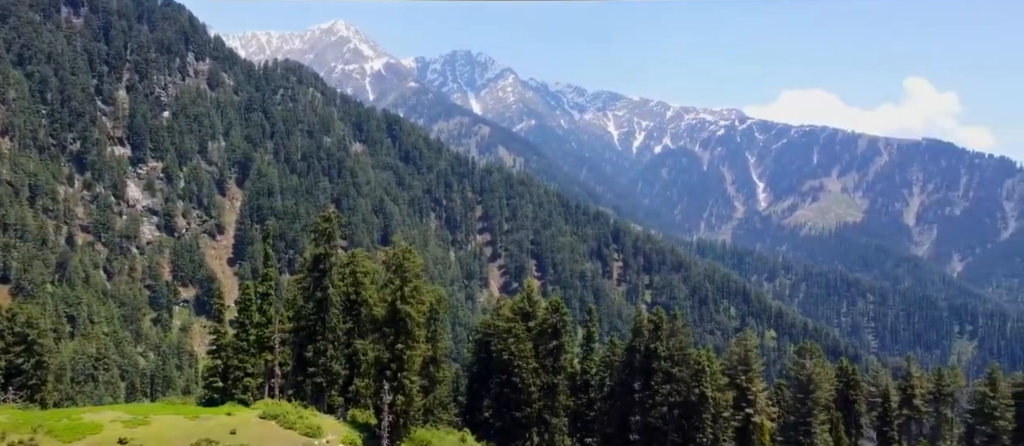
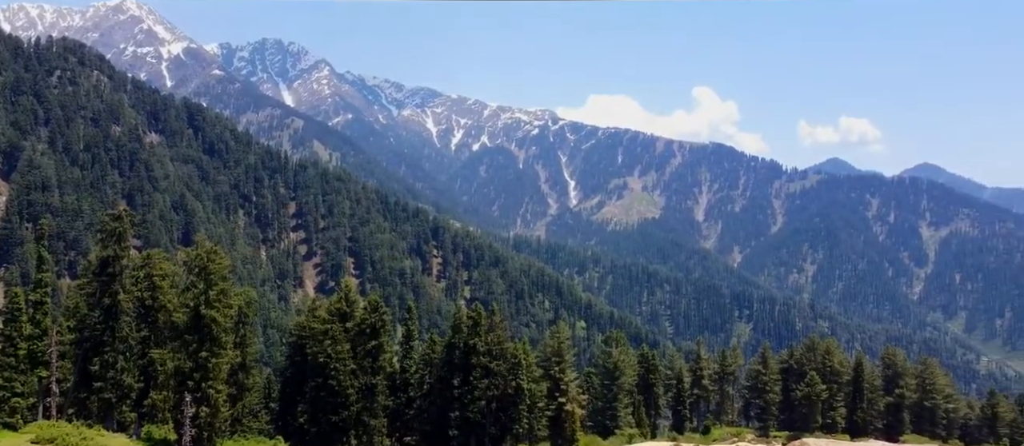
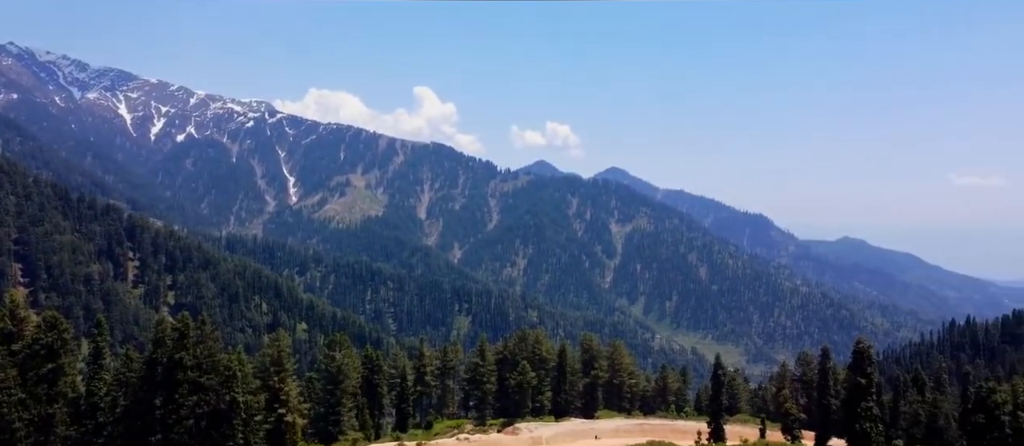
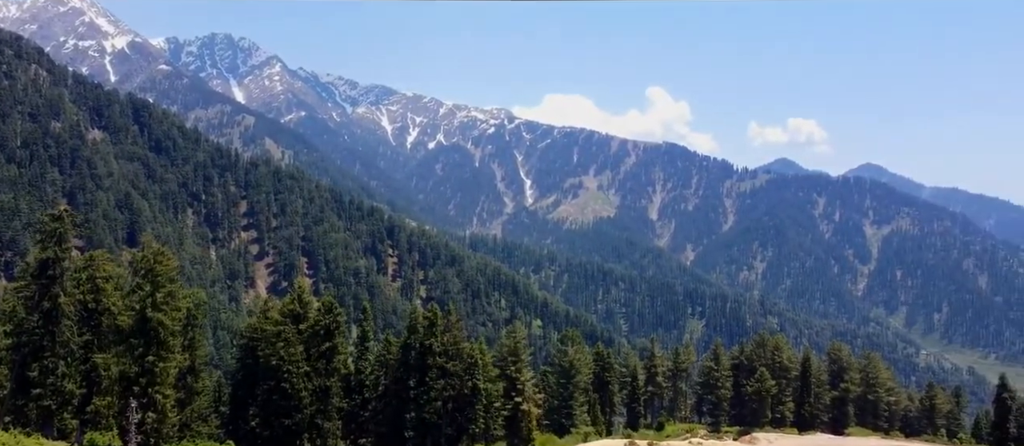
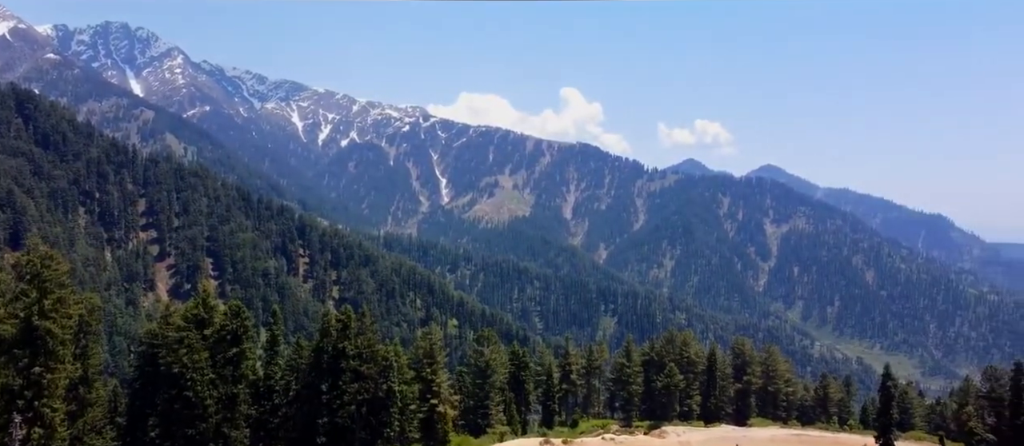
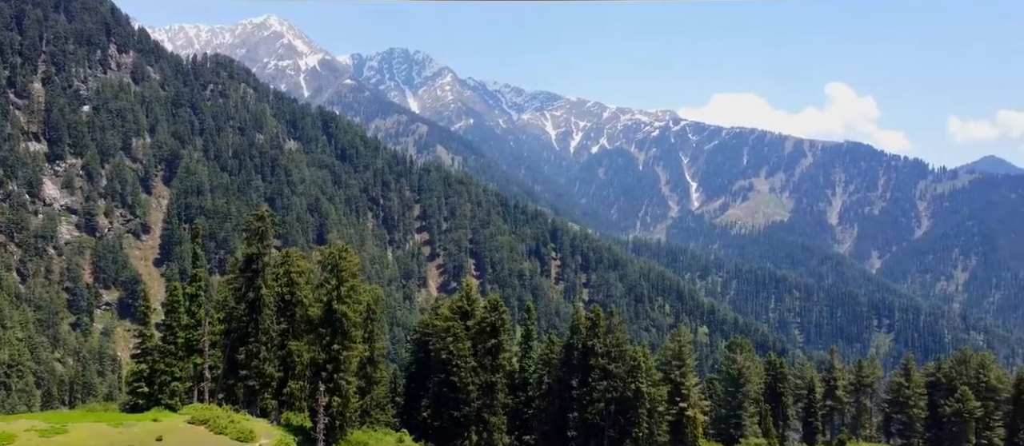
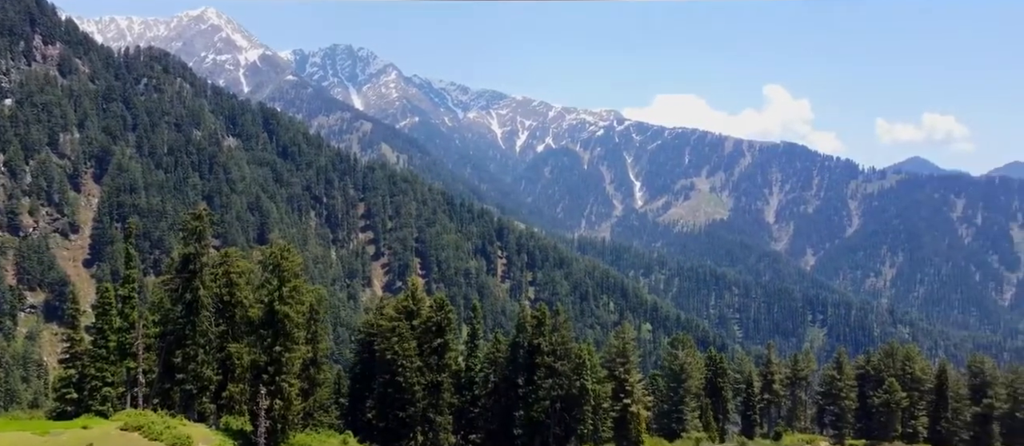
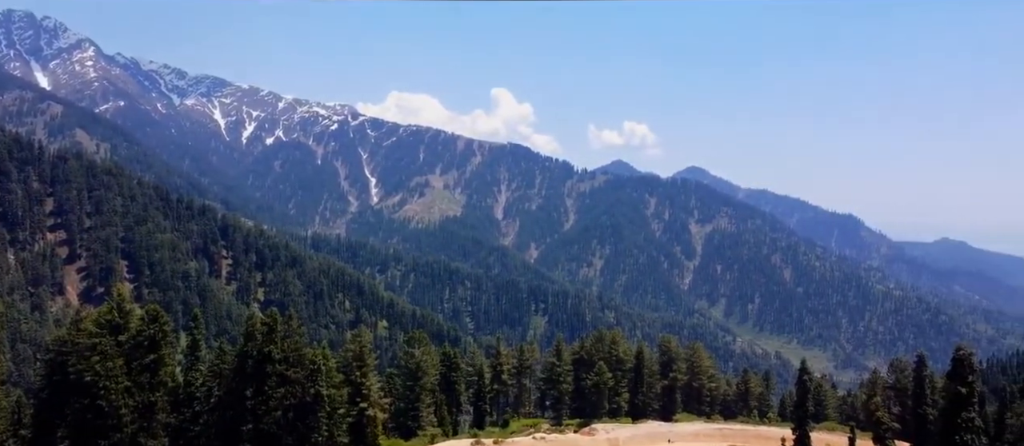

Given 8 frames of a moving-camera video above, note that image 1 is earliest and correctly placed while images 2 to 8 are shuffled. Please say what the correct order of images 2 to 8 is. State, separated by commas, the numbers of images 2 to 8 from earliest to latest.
6, 7, 2, 4, 5, 8, 3
